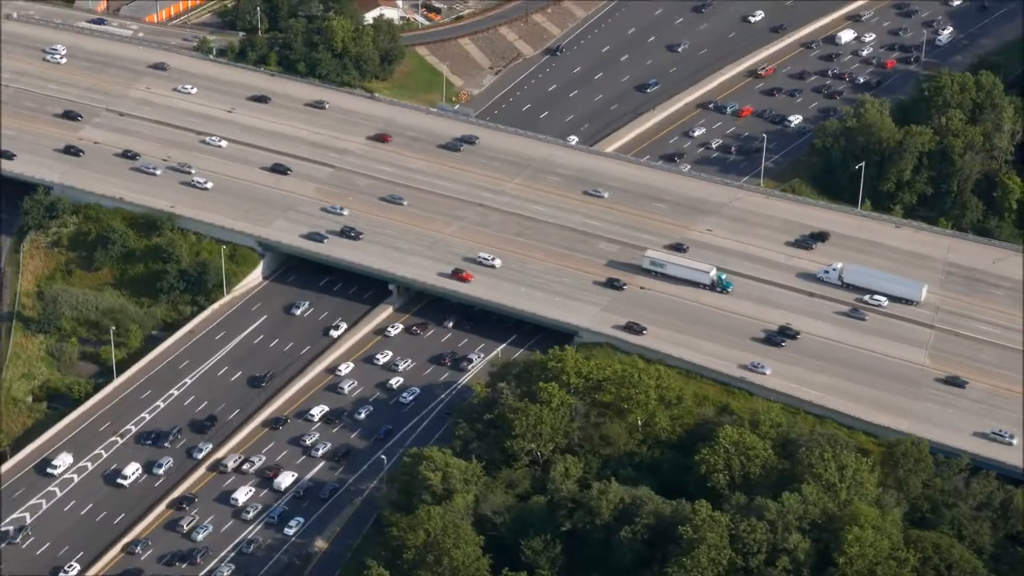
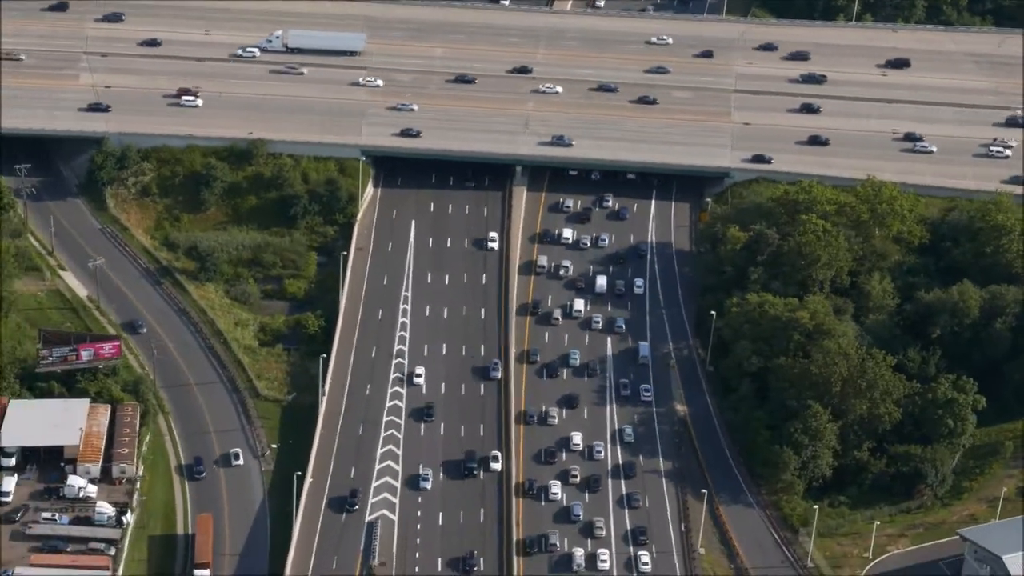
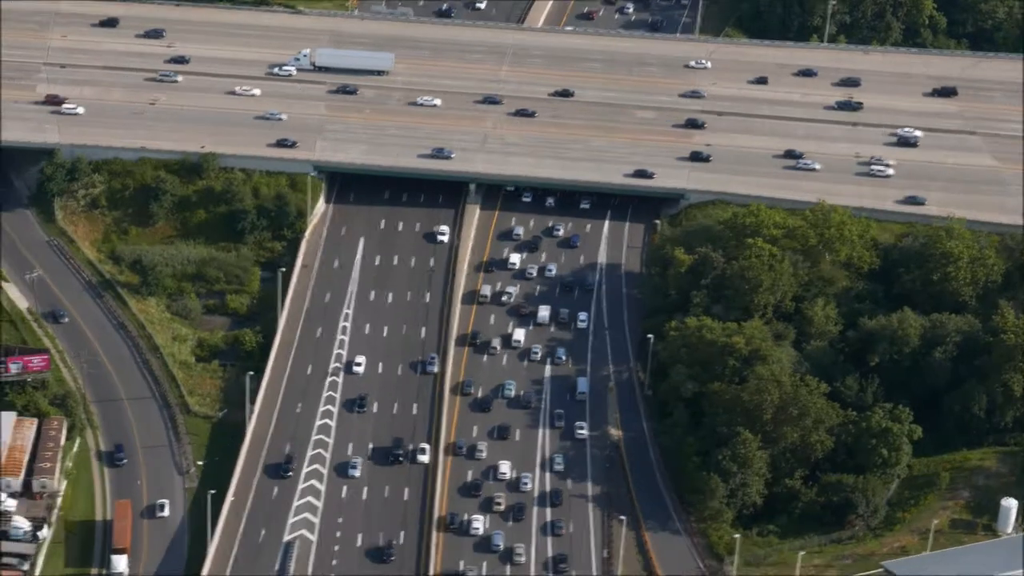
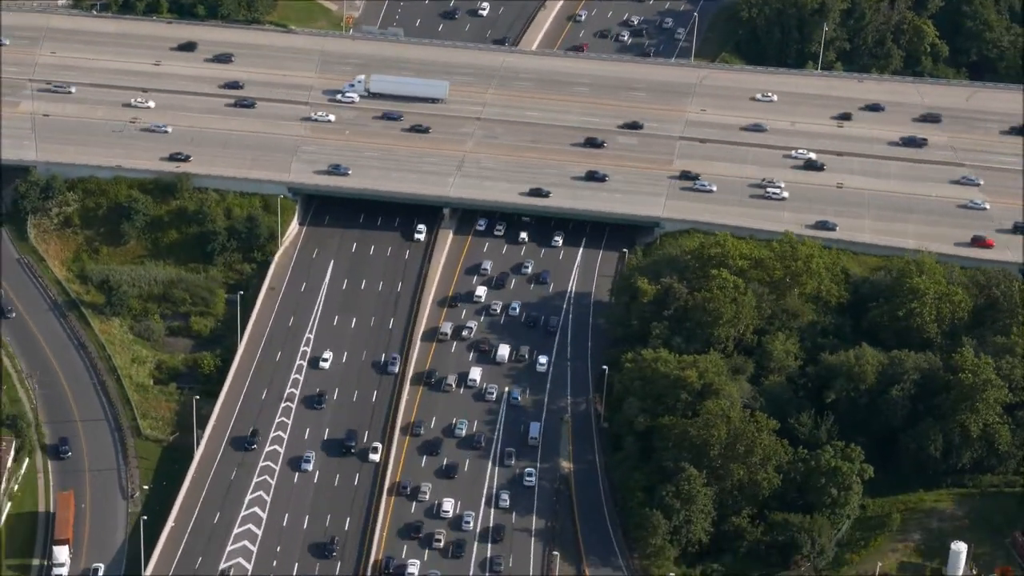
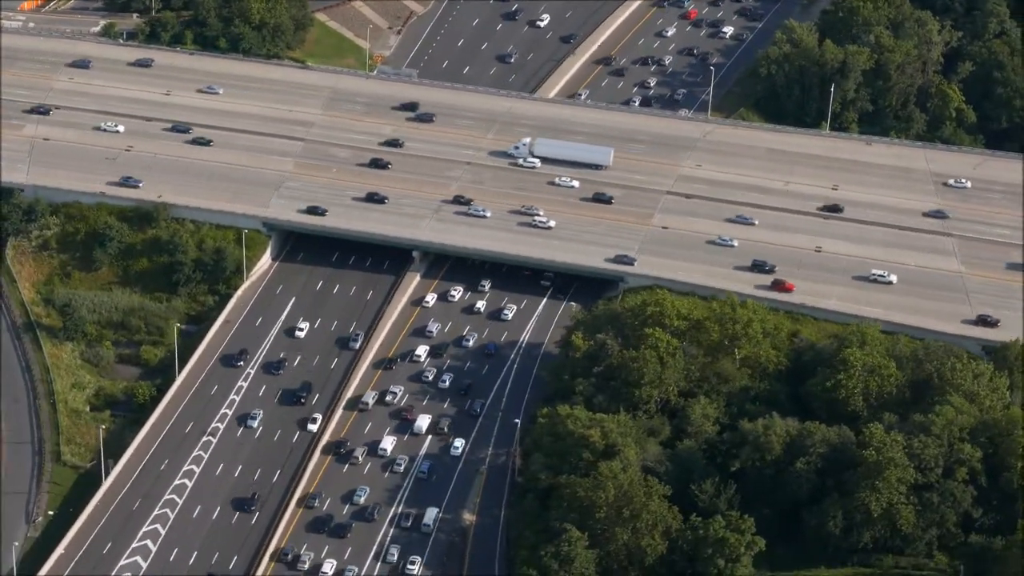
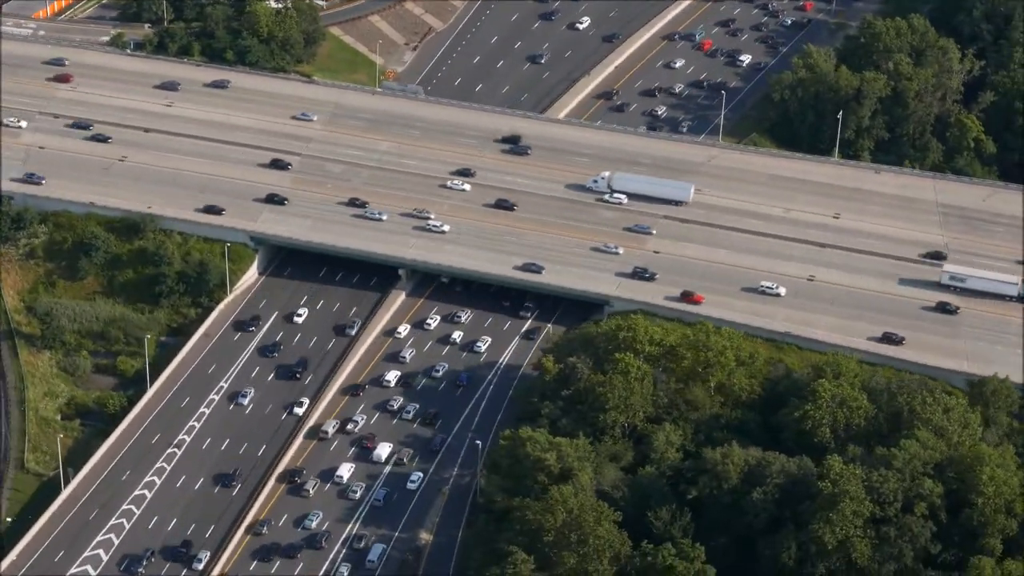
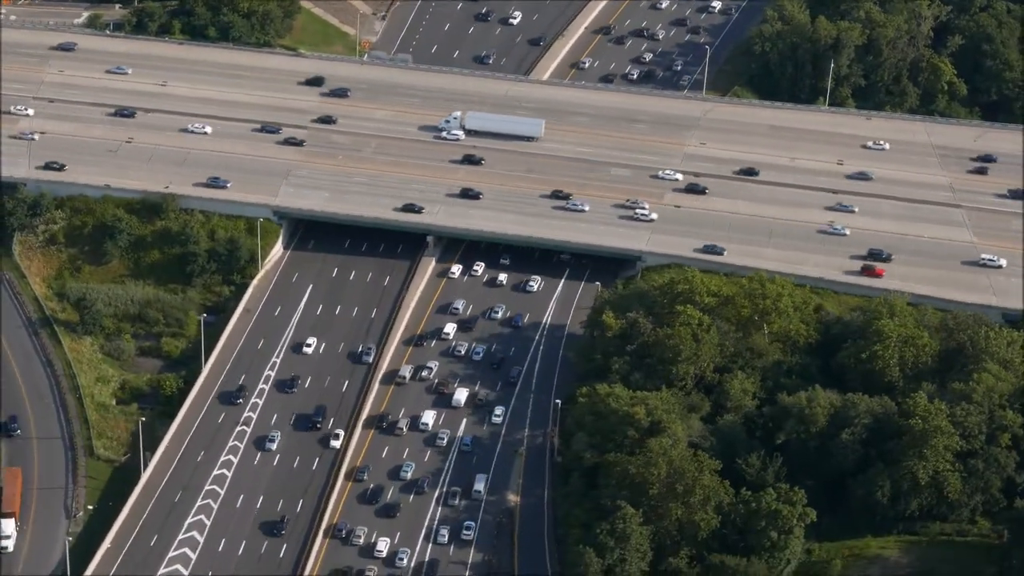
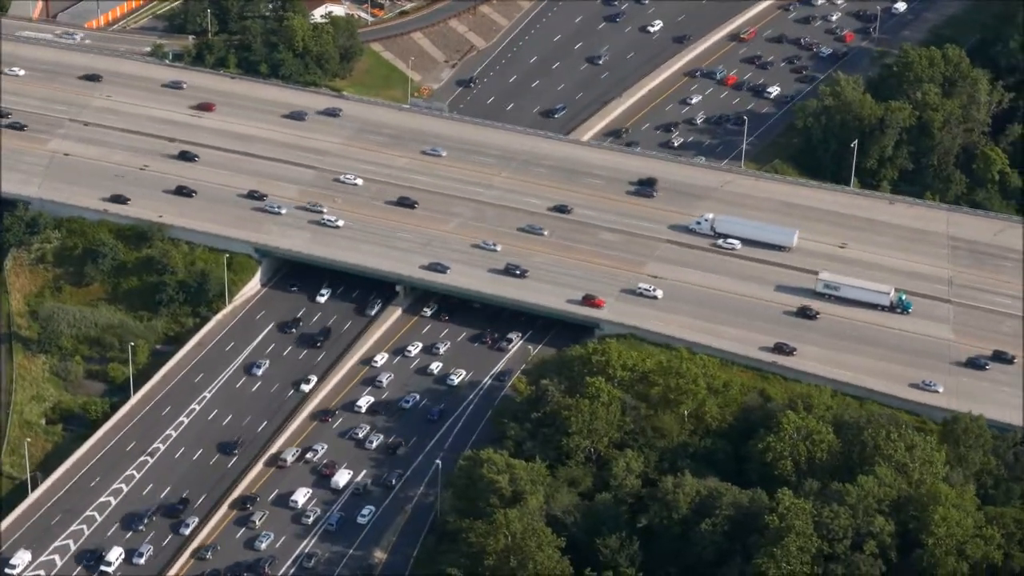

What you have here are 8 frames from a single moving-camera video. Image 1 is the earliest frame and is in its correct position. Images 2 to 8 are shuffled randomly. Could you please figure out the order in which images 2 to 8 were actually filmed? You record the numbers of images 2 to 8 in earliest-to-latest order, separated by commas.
8, 6, 5, 7, 4, 3, 2
